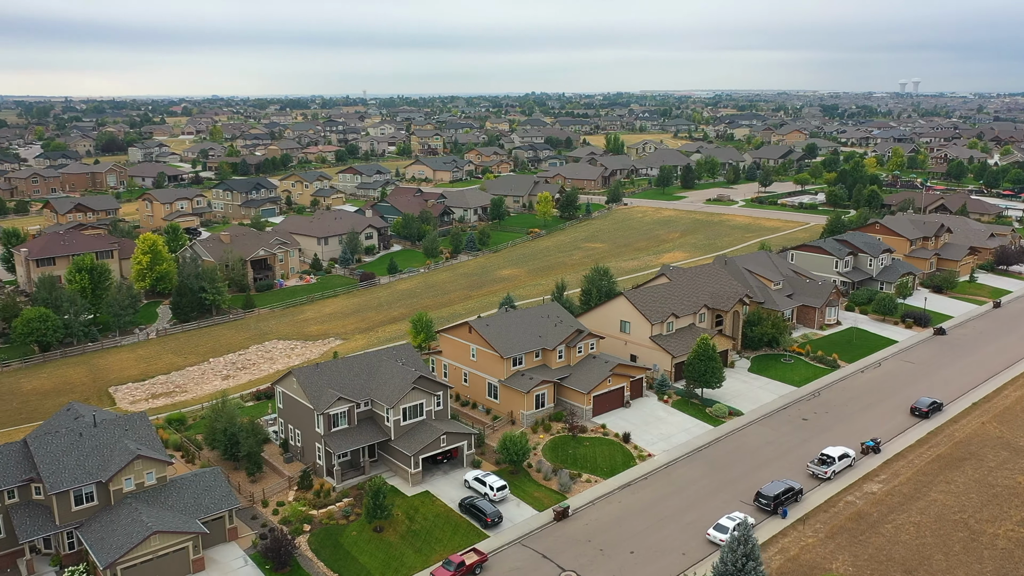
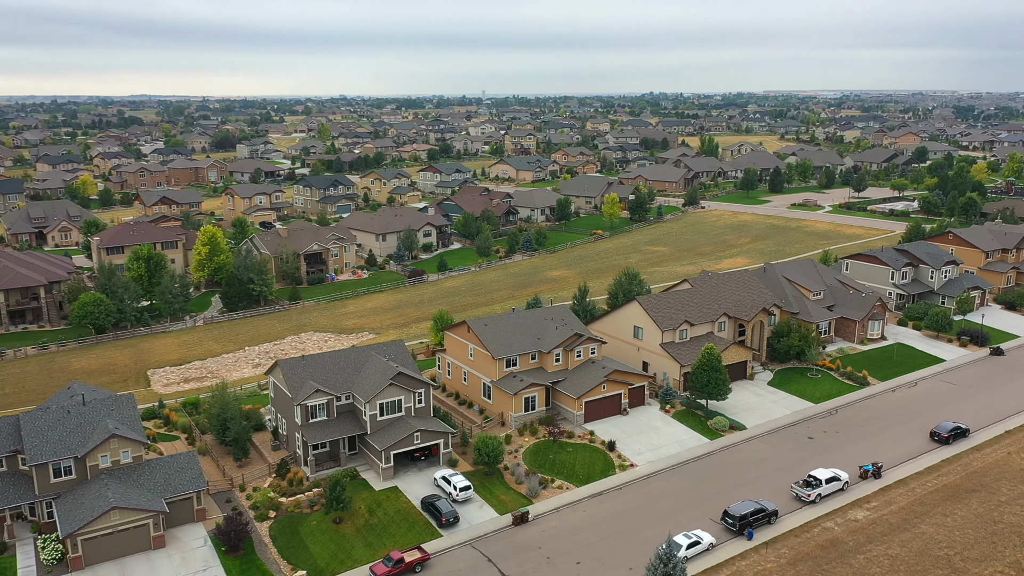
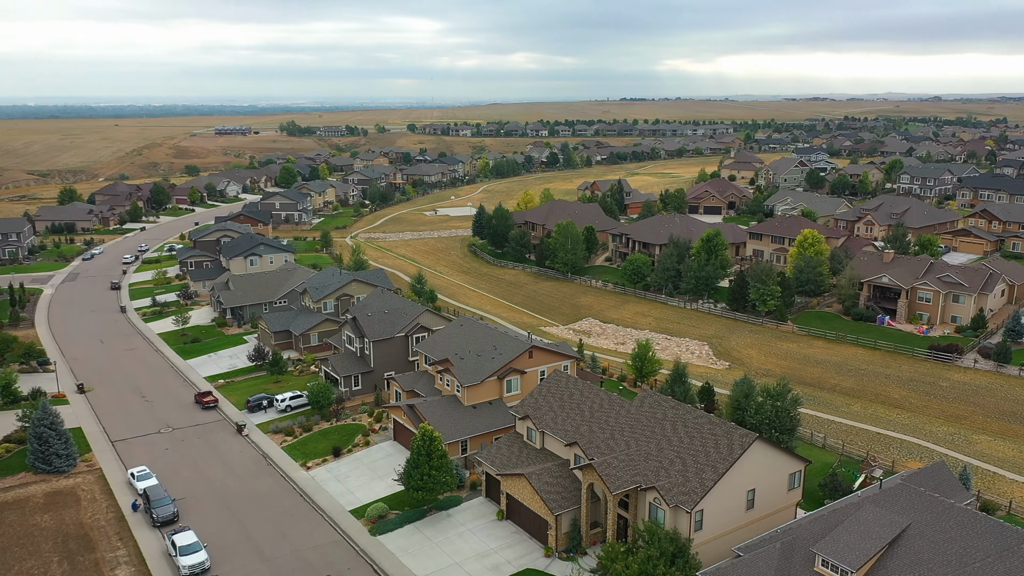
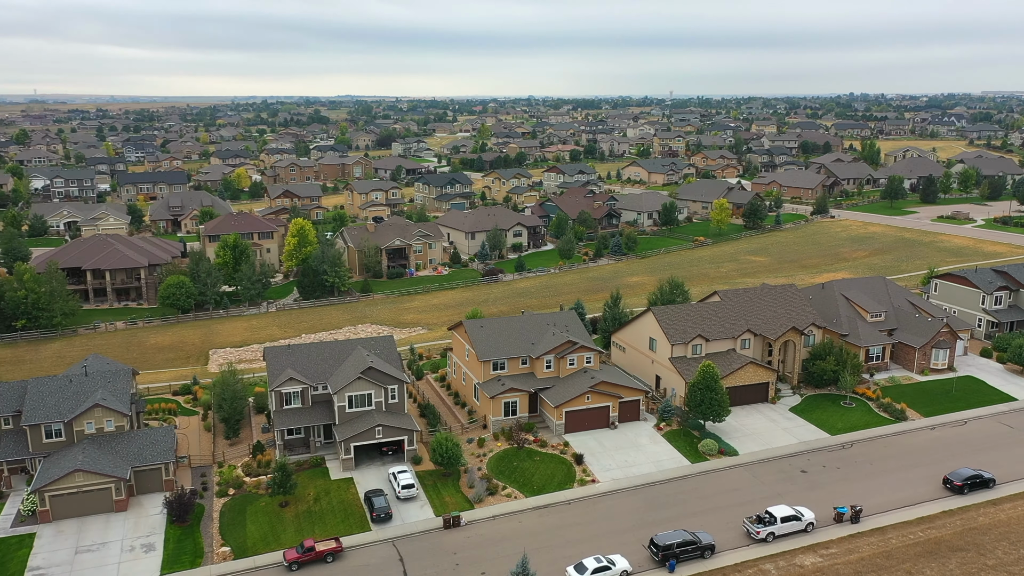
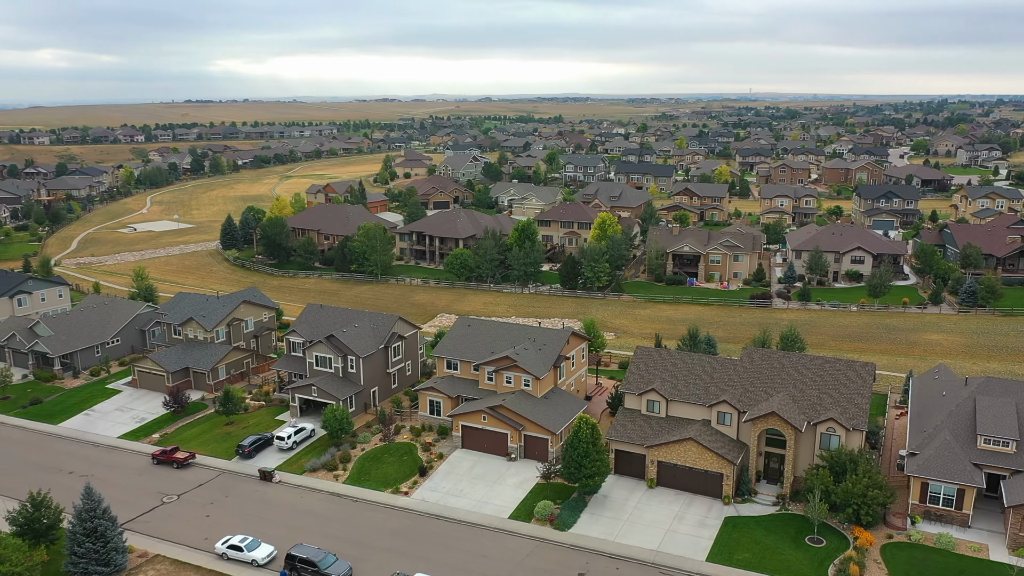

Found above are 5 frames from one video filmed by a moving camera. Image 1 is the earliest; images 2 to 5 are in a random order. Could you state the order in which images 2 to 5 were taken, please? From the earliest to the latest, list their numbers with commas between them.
2, 4, 5, 3
